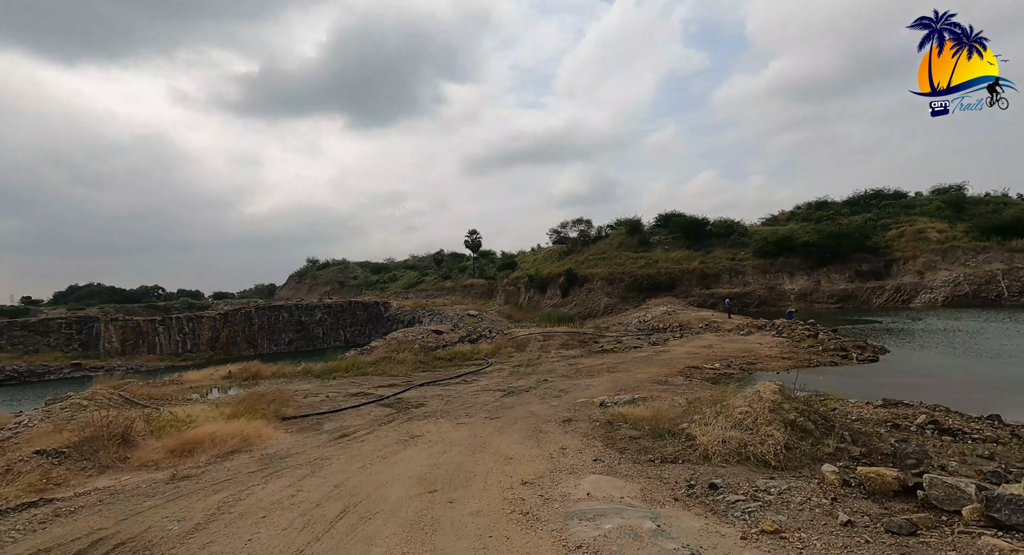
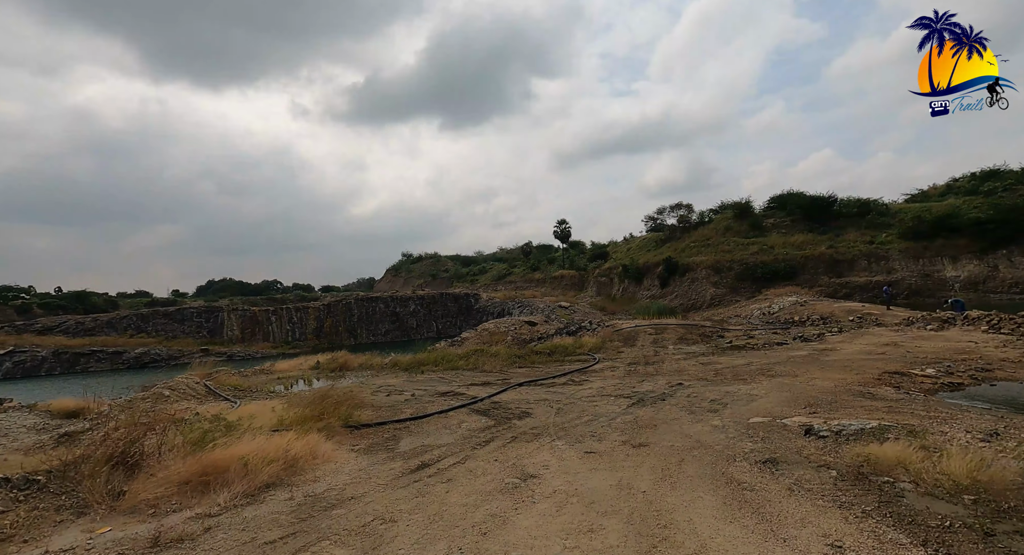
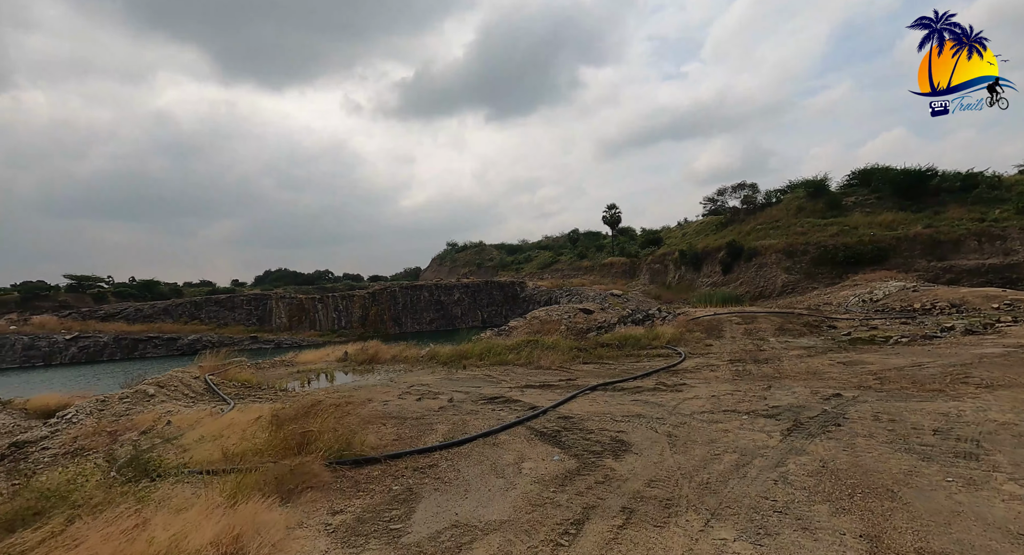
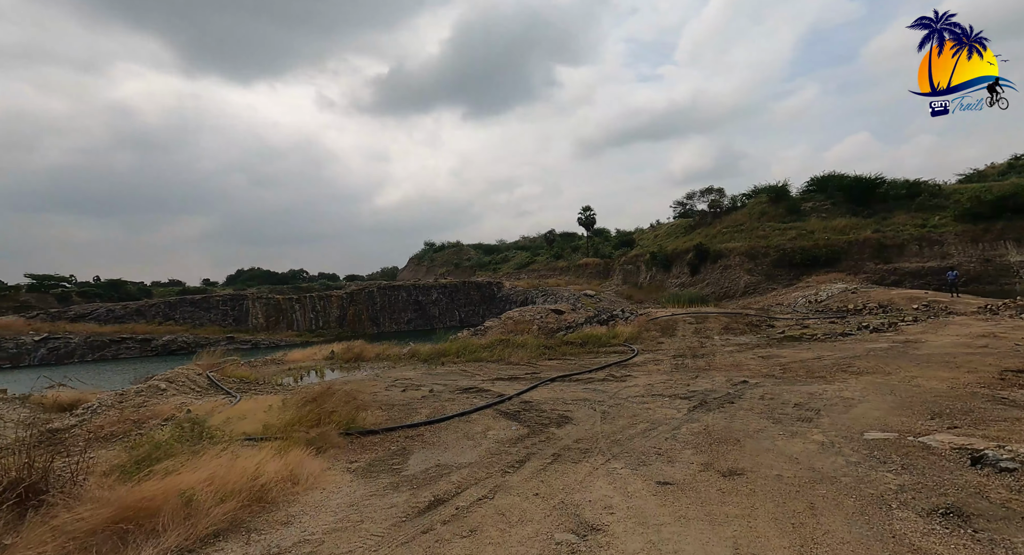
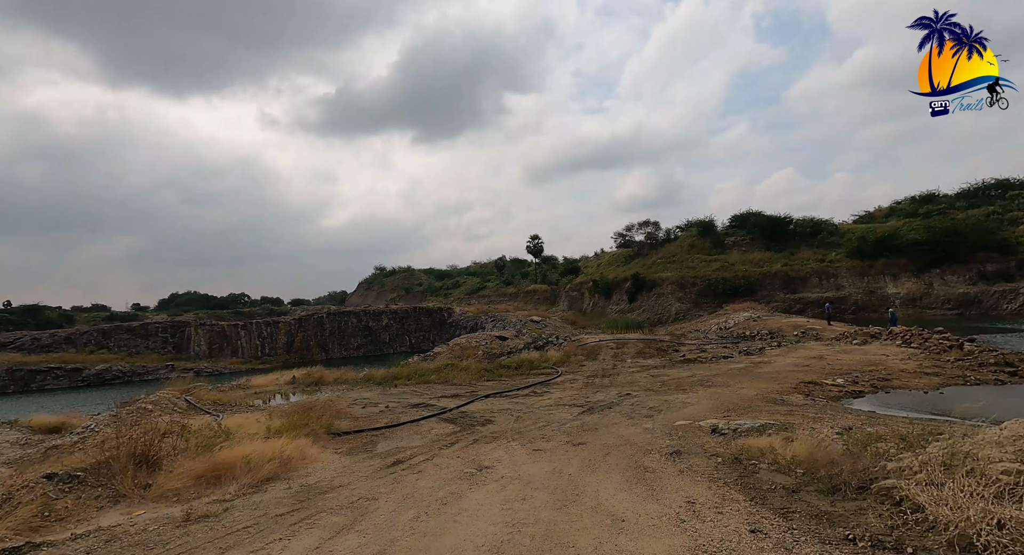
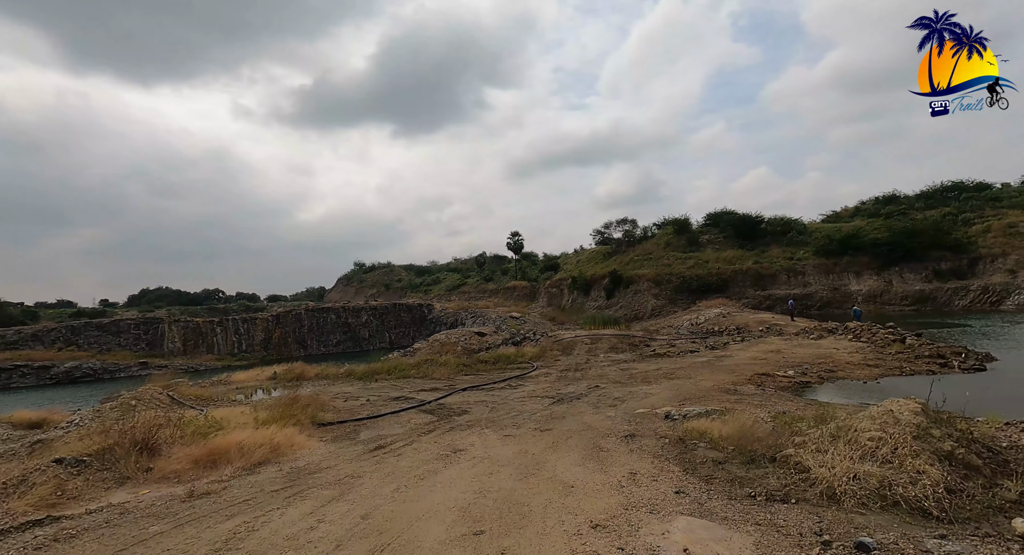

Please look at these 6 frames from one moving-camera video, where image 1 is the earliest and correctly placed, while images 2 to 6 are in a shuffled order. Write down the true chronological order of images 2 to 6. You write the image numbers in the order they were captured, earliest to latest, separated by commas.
6, 5, 2, 4, 3
